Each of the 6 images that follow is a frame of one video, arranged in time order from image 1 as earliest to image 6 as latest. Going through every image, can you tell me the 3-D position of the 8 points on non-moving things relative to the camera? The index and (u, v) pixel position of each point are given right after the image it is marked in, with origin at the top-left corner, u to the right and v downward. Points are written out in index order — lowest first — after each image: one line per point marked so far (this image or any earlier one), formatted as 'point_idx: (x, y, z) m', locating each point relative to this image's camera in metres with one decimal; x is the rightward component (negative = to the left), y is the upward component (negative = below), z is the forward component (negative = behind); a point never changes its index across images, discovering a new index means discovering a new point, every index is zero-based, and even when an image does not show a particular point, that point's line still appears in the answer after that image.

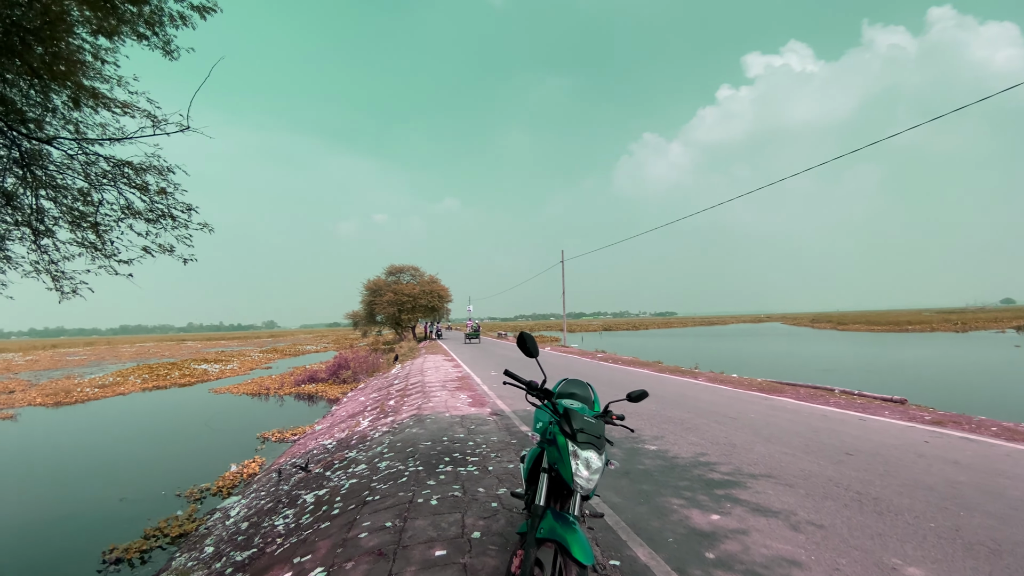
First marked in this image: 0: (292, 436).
0: (-6.3, -4.2, +12.3) m
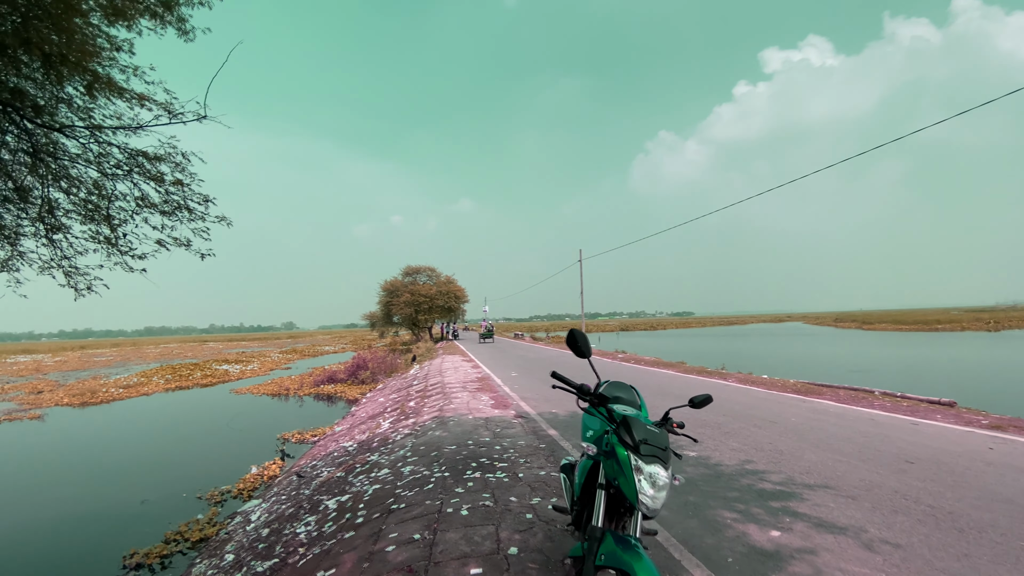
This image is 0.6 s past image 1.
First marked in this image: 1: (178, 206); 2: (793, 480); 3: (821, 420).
0: (-5.7, -4.2, +12.2) m
1: (-2.5, +0.6, +3.3) m
2: (+2.8, -1.9, +4.3) m
3: (+4.9, -2.1, +6.9) m
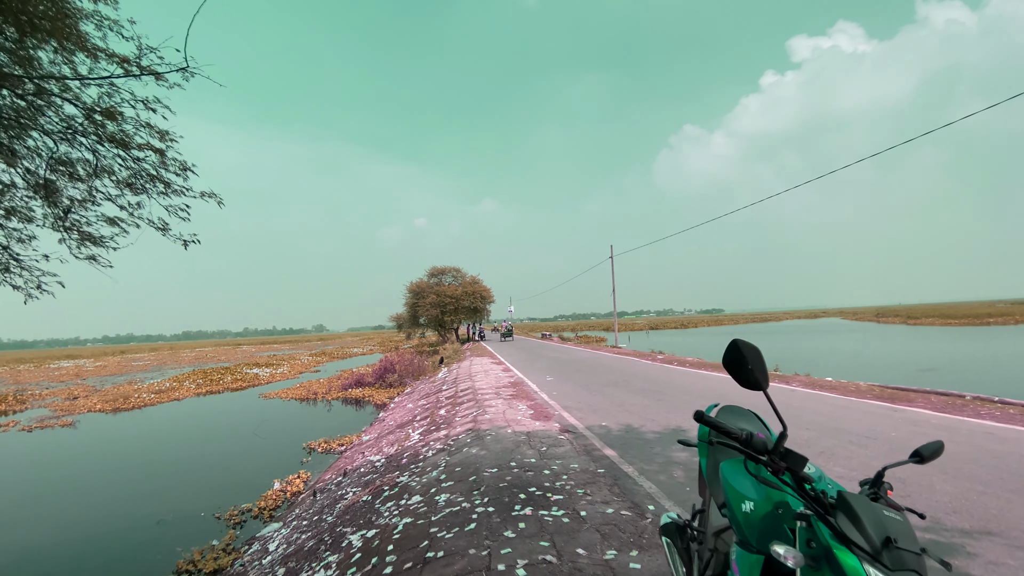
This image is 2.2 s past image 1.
0: (-4.7, -4.3, +11.7) m
1: (-2.1, +0.6, +2.6) m
2: (+3.3, -1.8, +3.3) m
3: (+5.6, -1.9, +5.8) m
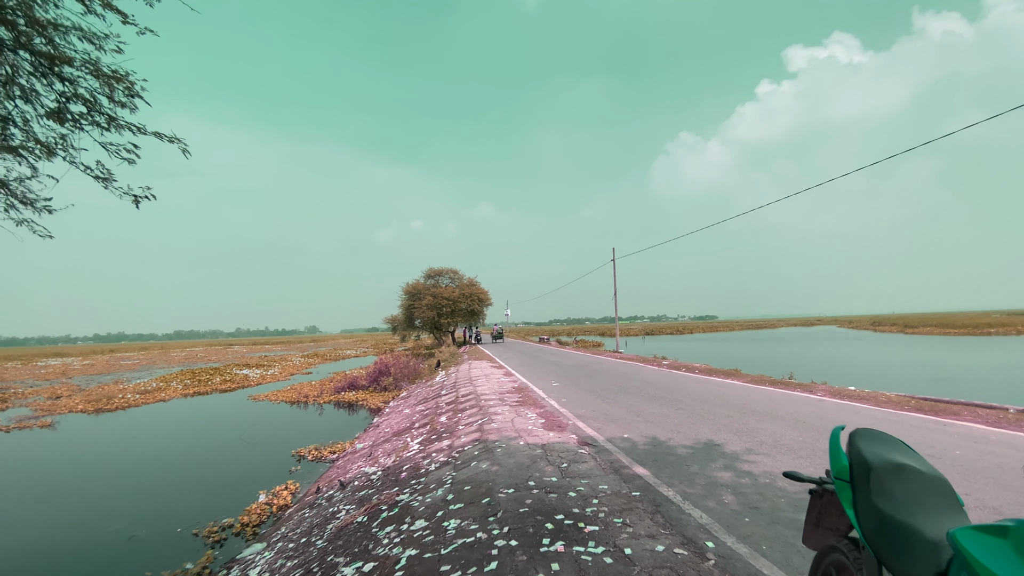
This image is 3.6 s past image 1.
0: (-4.6, -4.2, +10.9) m
1: (-1.9, +0.7, +1.9) m
2: (+3.5, -1.8, +2.7) m
3: (+5.8, -1.9, +5.2) m
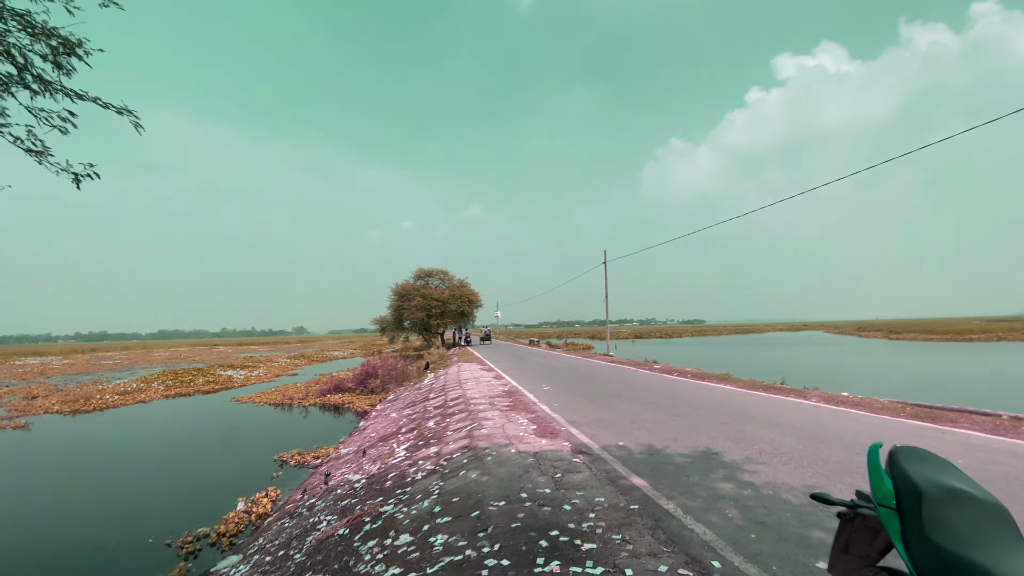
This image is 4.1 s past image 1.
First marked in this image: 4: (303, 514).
0: (-4.9, -4.2, +10.6) m
1: (-1.9, +0.8, +1.7) m
2: (+3.5, -1.8, +2.6) m
3: (+5.7, -2.0, +5.1) m
4: (-3.0, -3.2, +6.2) m
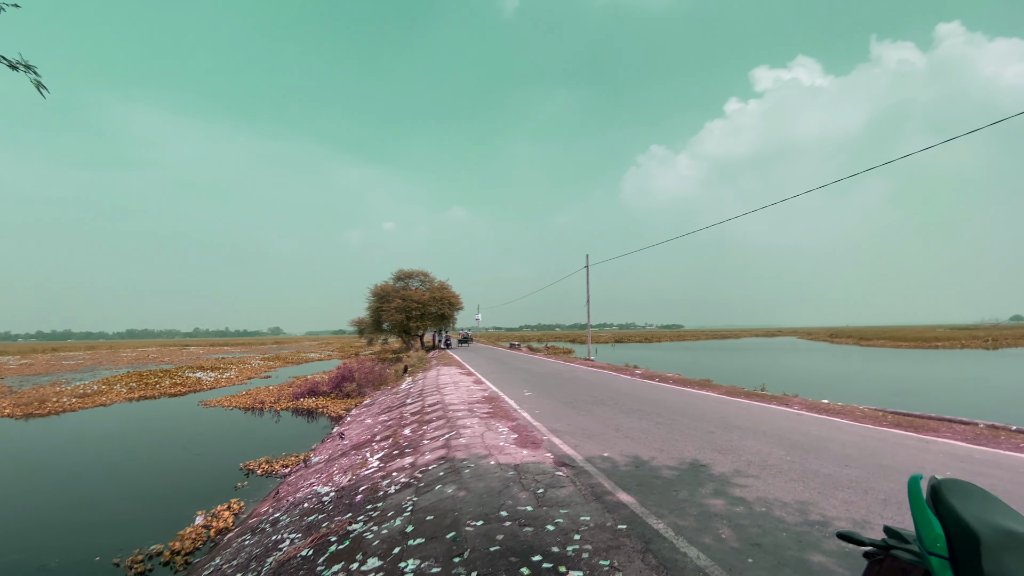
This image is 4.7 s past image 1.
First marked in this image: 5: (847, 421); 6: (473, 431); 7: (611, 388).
0: (-5.4, -4.2, +10.1) m
1: (-1.9, +0.8, +1.3) m
2: (+3.4, -1.9, +2.4) m
3: (+5.4, -2.1, +5.0) m
4: (-3.3, -3.2, +5.8) m
5: (+5.7, -2.3, +7.3) m
6: (-0.6, -2.4, +7.1) m
7: (+2.7, -2.7, +11.9) m
